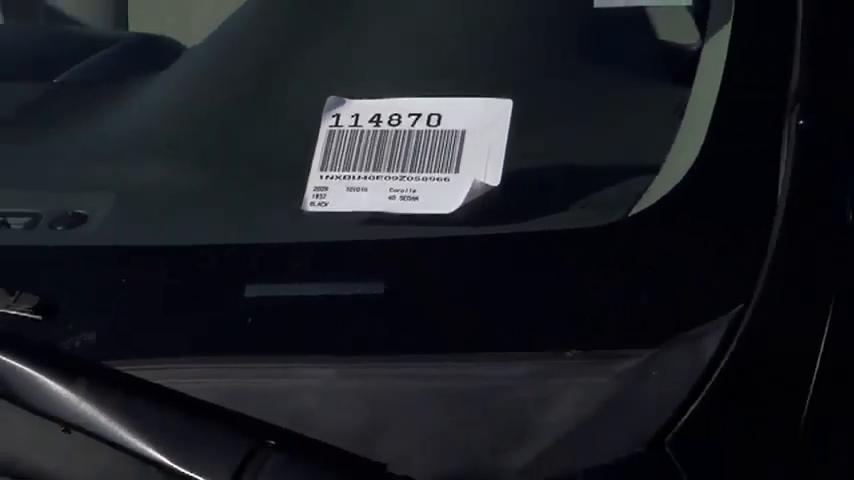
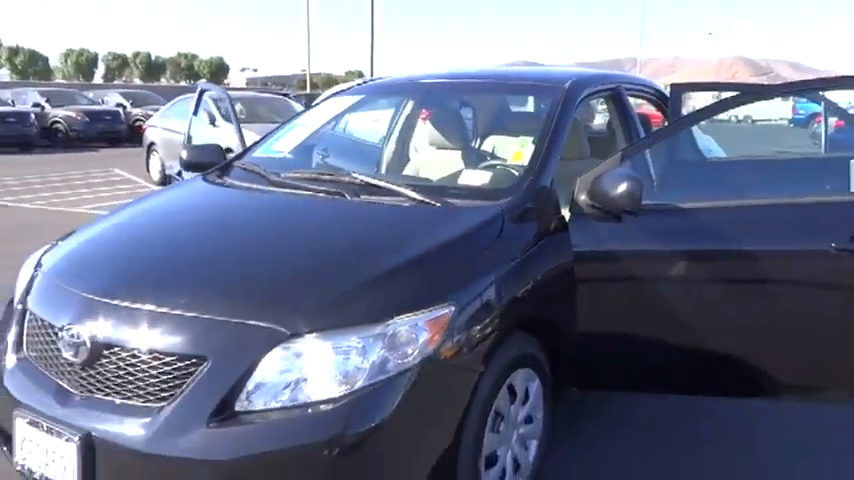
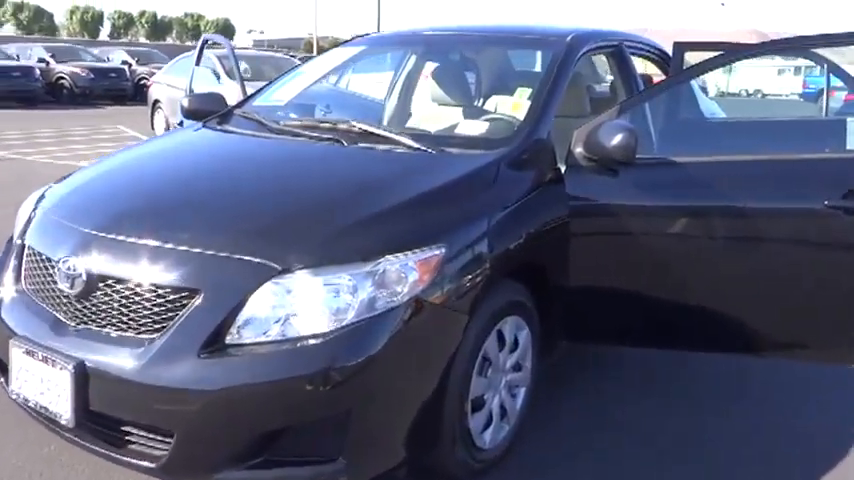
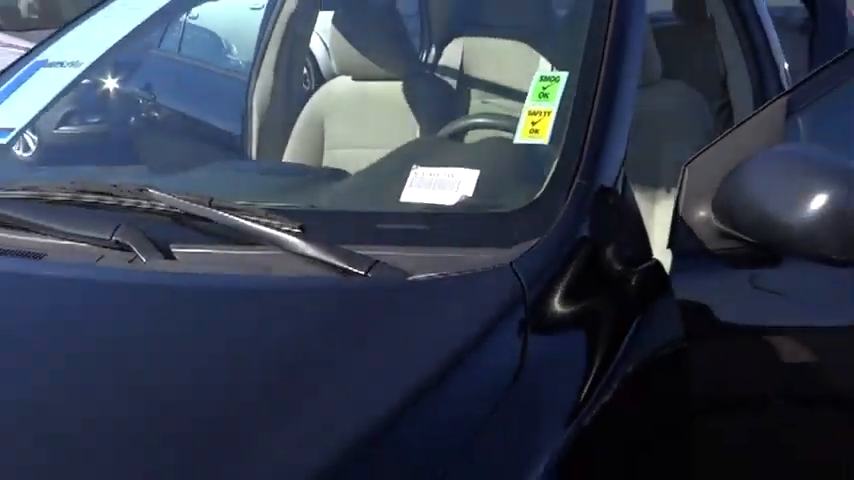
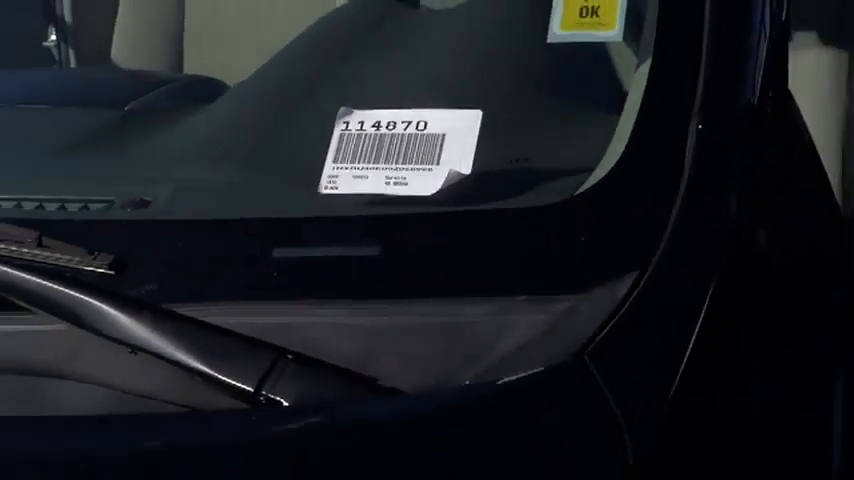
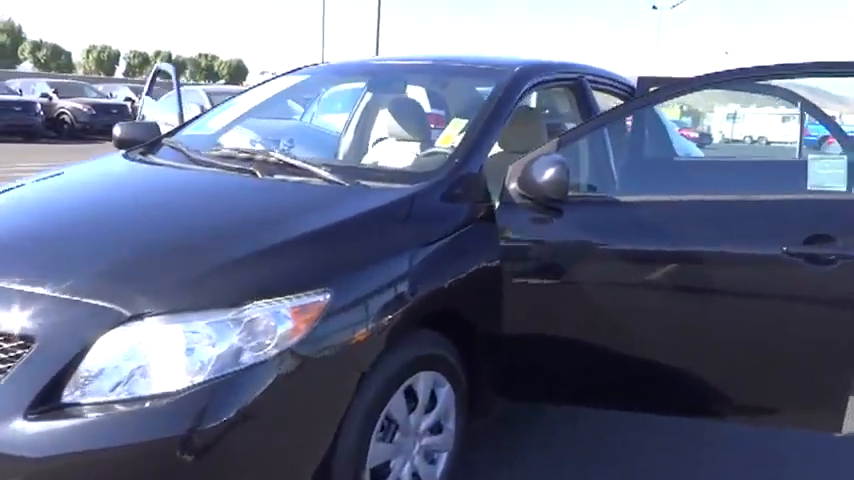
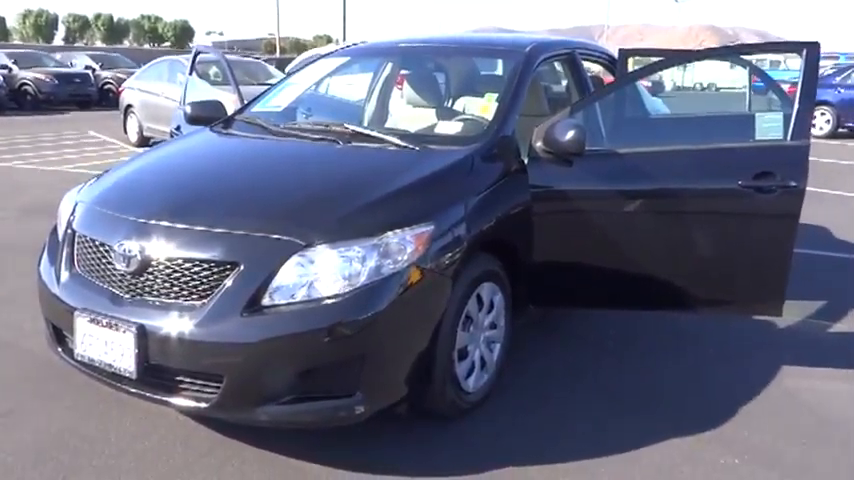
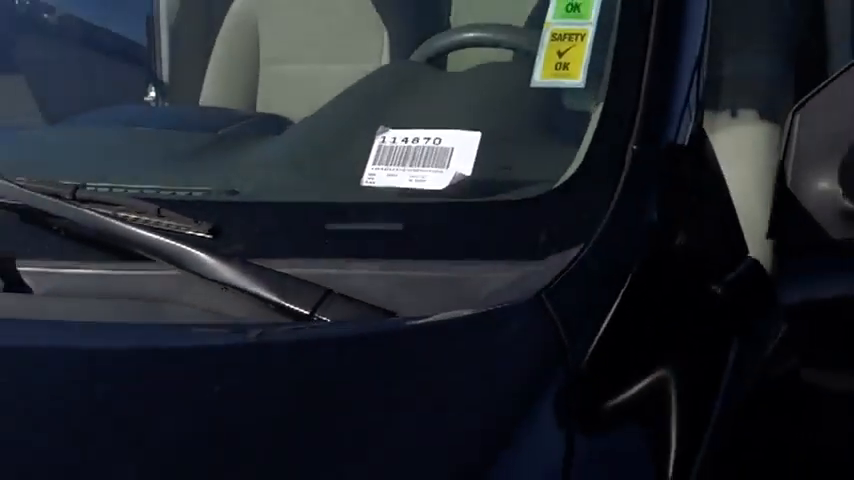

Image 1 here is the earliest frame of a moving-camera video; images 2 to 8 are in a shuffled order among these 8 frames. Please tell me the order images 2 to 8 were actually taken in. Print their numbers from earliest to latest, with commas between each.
5, 8, 4, 2, 7, 3, 6
